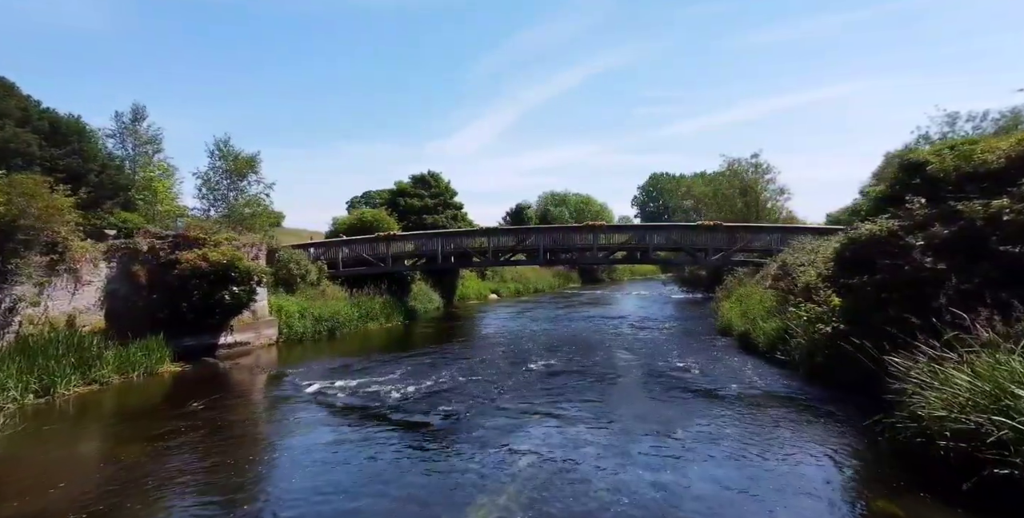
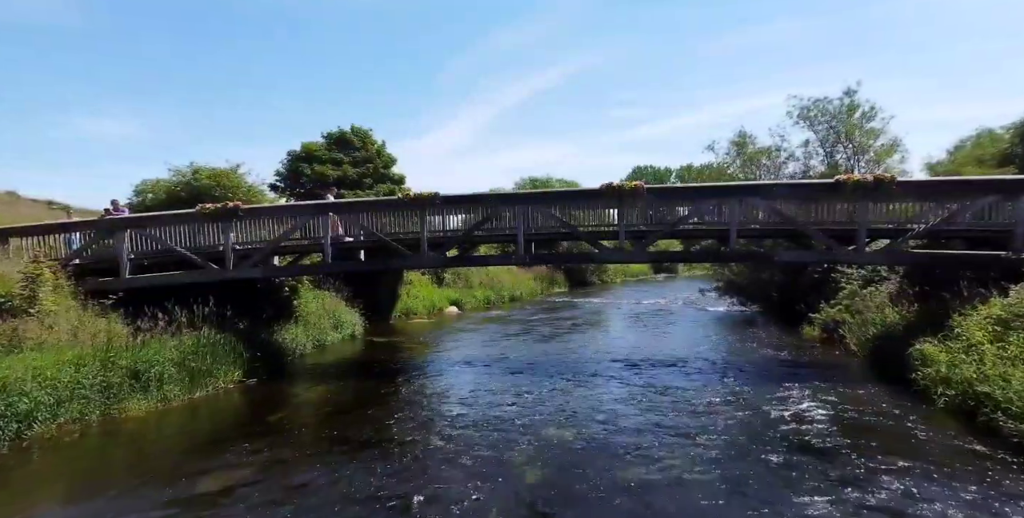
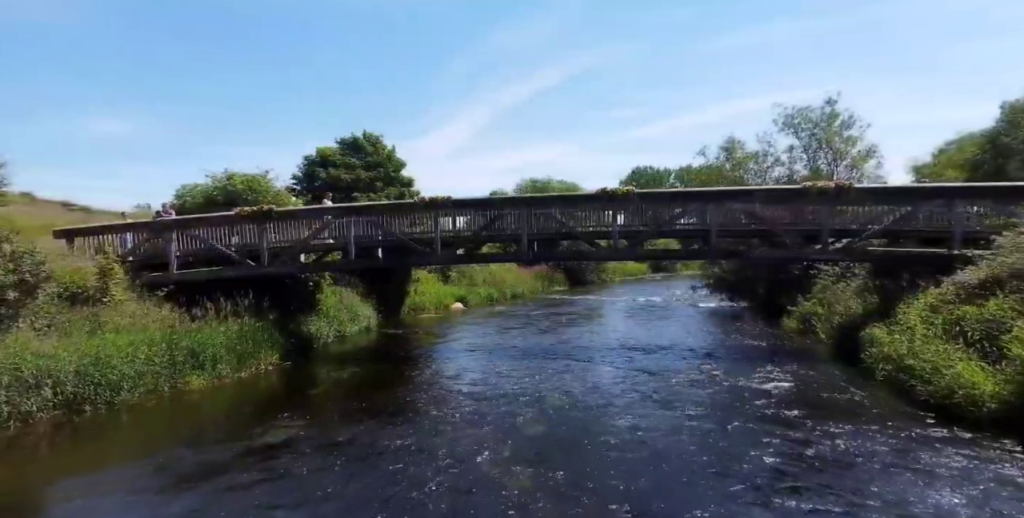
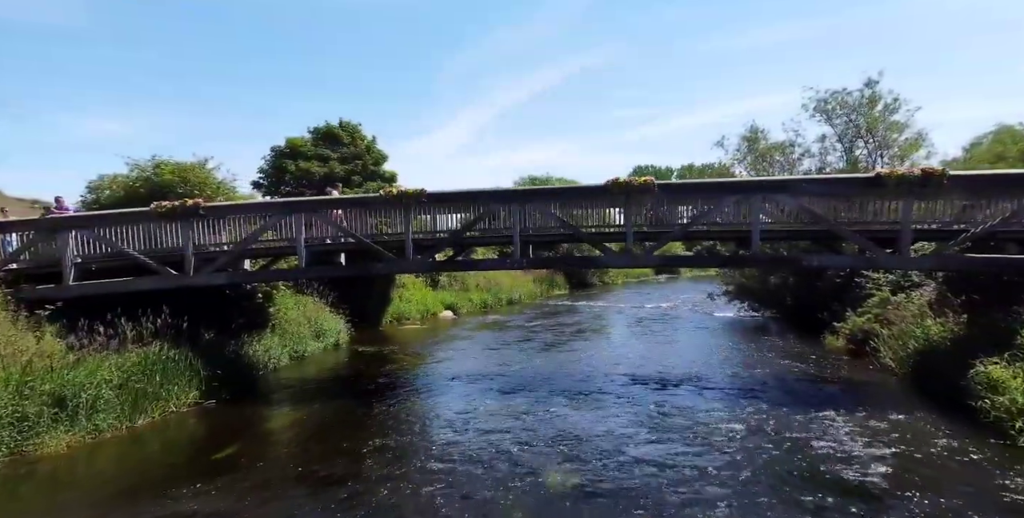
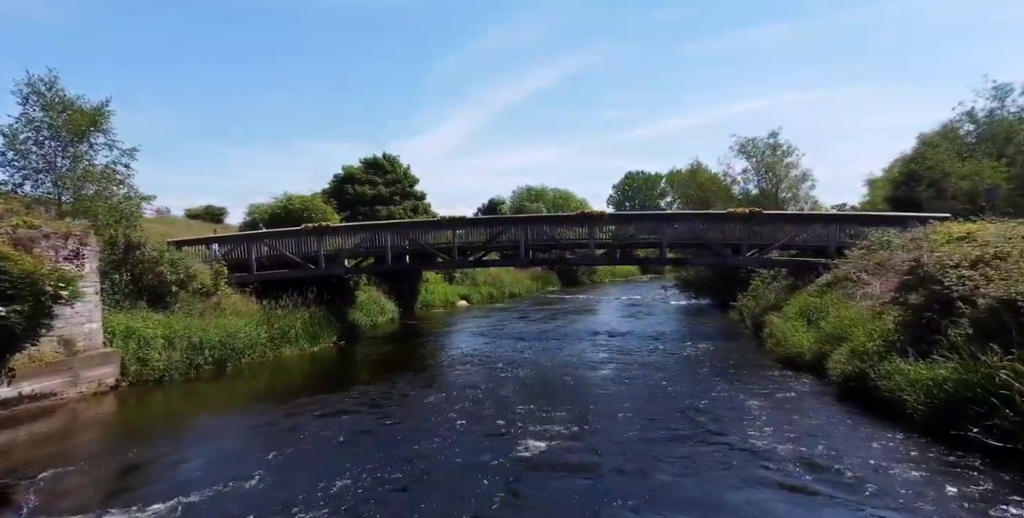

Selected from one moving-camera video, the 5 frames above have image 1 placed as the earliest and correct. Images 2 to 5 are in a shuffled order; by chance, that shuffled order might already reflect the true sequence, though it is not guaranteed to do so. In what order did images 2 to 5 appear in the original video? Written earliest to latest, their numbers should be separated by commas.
5, 3, 2, 4
